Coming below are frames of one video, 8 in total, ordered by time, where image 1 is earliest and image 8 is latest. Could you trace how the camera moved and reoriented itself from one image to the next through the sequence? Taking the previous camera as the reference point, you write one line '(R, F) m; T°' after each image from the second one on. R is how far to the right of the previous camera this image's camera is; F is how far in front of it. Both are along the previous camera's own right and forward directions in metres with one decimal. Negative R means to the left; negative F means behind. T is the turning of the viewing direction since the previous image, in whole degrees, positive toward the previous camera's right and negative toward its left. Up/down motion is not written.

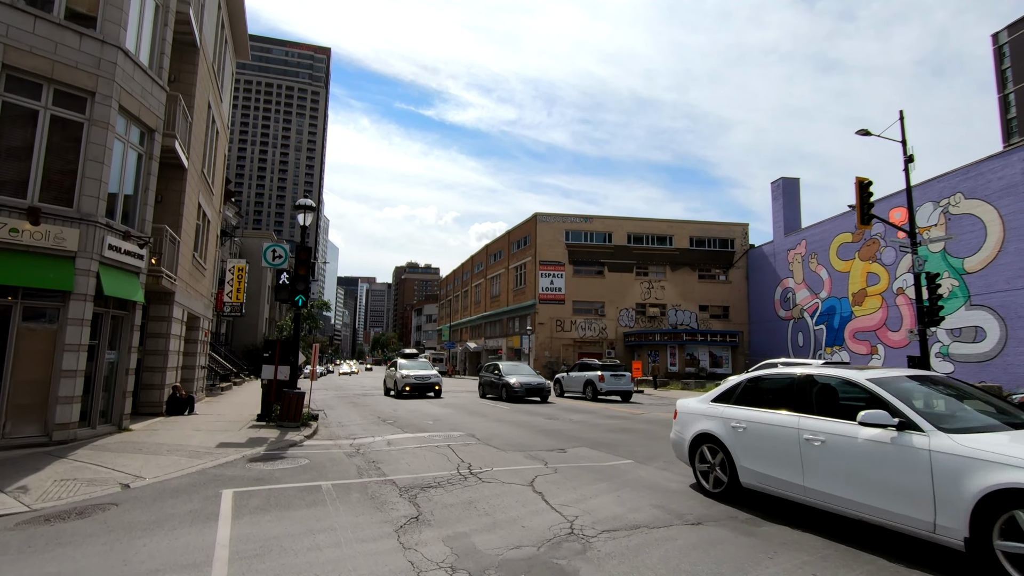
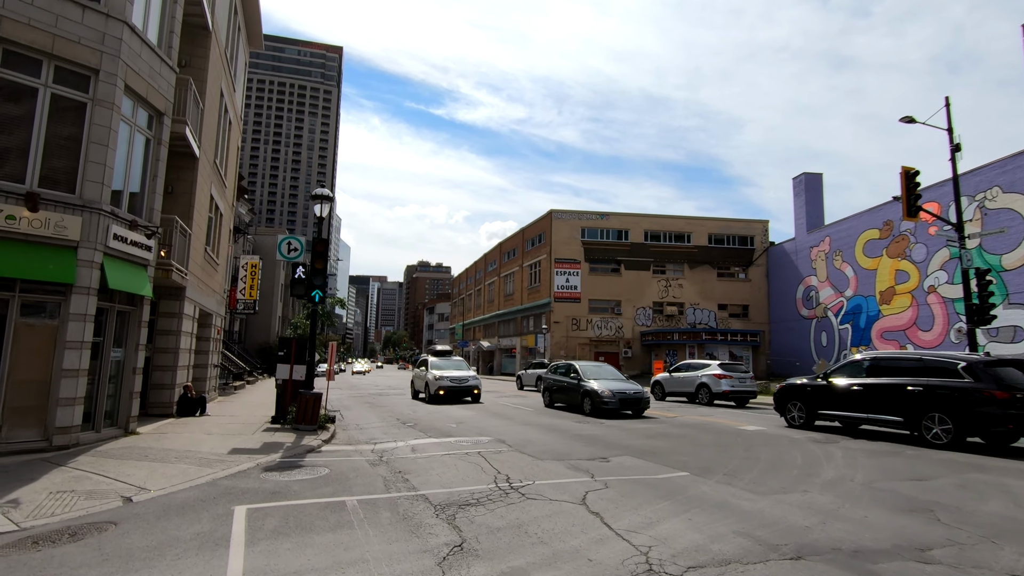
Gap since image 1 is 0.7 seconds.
(-0.5, +0.9) m; -1°
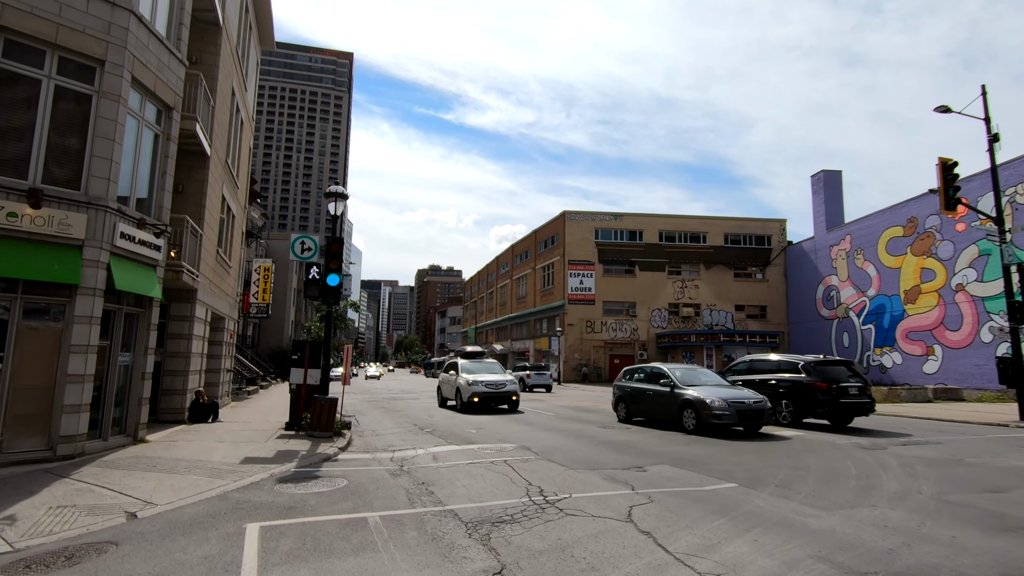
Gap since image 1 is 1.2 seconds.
(-0.3, +0.6) m; -1°
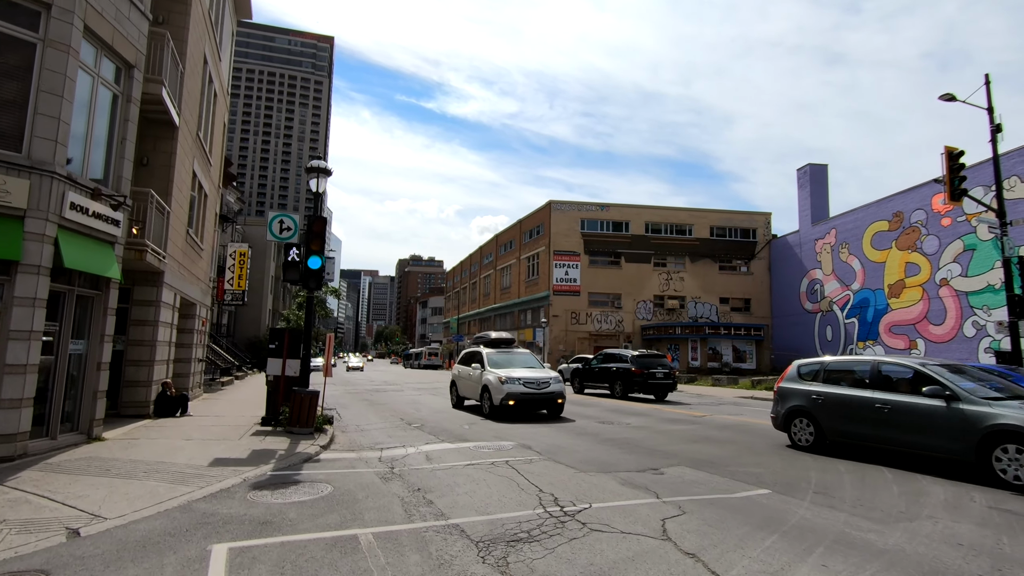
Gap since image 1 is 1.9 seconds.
(-0.4, +0.9) m; +2°
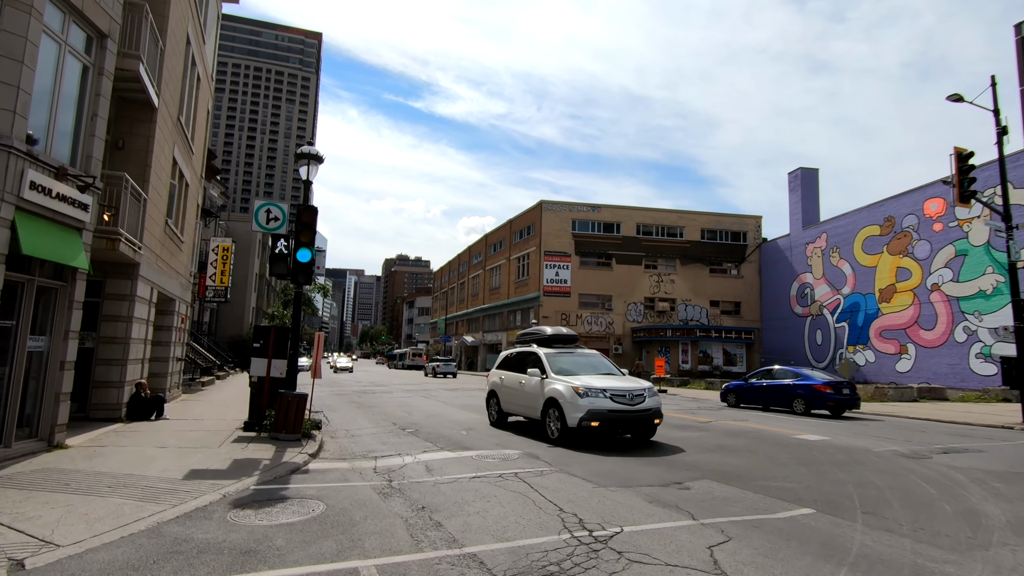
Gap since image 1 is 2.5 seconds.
(-0.4, +0.8) m; +1°
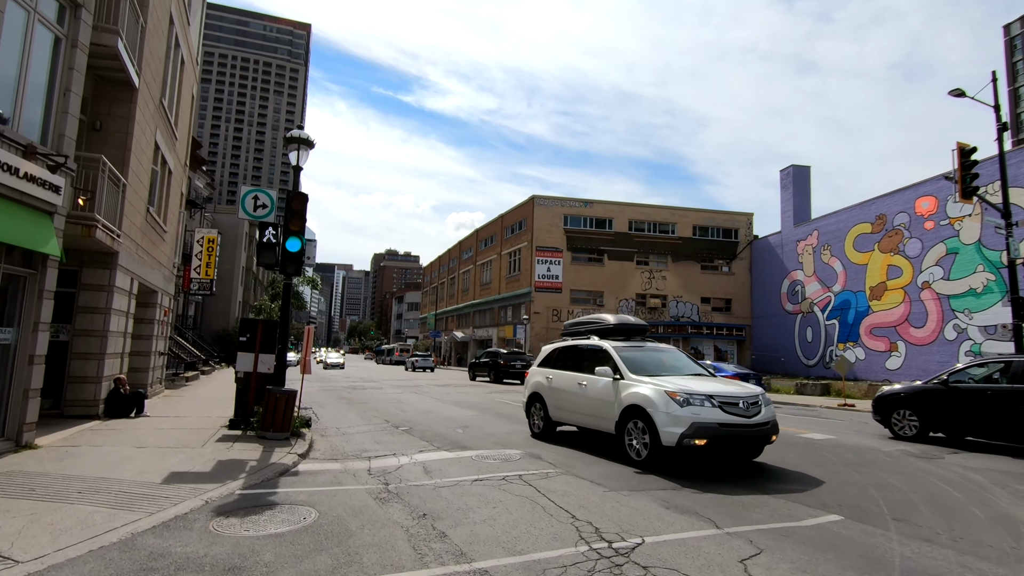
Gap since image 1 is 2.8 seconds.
(-0.2, +0.5) m; +1°
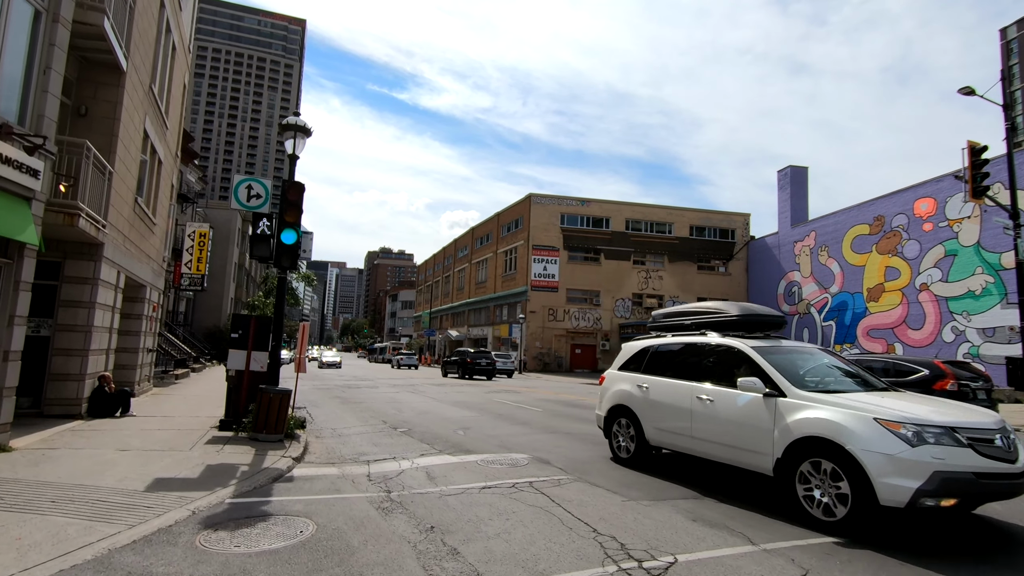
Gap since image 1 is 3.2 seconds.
(-0.2, +0.5) m; +1°
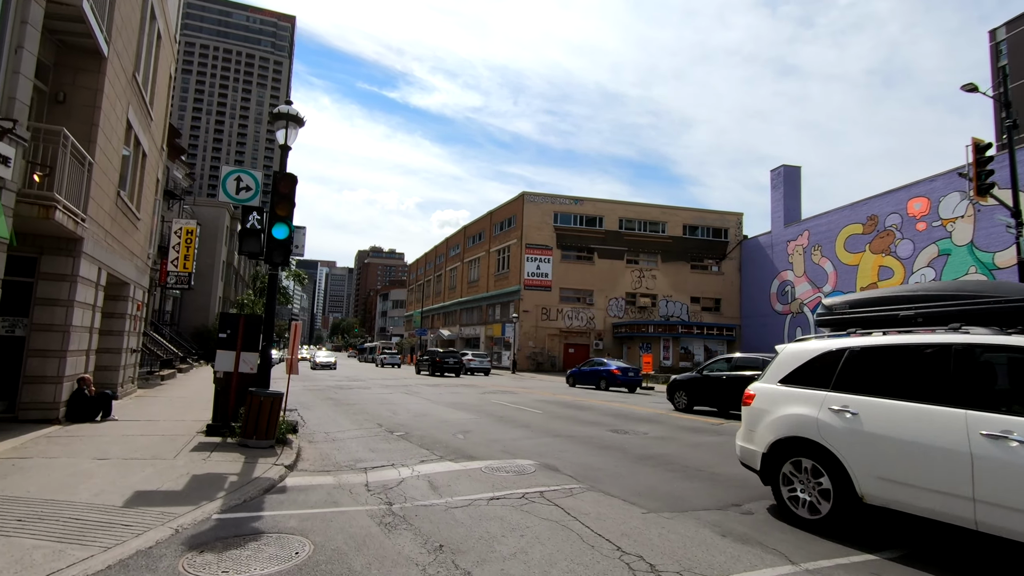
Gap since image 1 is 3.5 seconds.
(-0.2, +0.5) m; +1°
